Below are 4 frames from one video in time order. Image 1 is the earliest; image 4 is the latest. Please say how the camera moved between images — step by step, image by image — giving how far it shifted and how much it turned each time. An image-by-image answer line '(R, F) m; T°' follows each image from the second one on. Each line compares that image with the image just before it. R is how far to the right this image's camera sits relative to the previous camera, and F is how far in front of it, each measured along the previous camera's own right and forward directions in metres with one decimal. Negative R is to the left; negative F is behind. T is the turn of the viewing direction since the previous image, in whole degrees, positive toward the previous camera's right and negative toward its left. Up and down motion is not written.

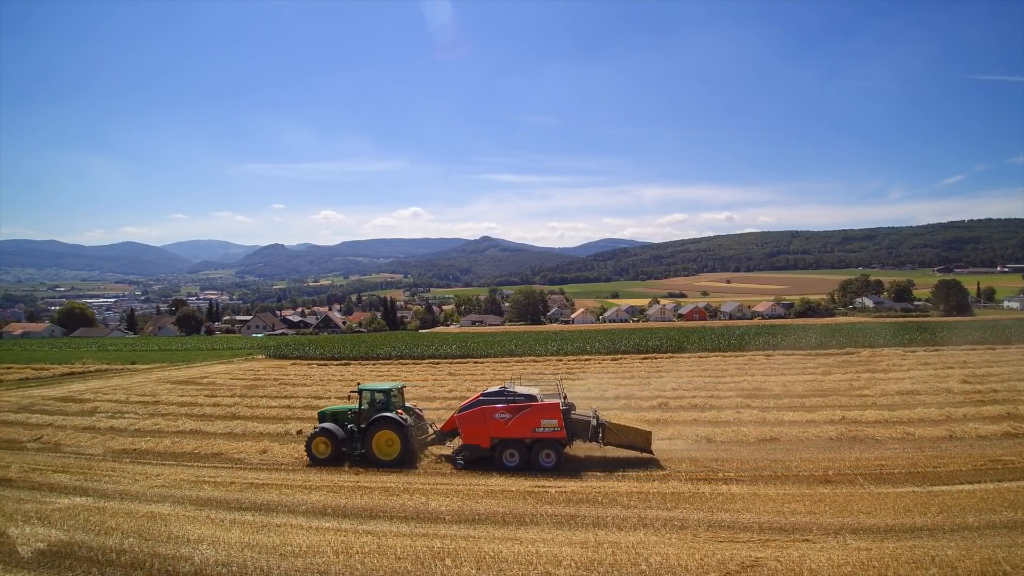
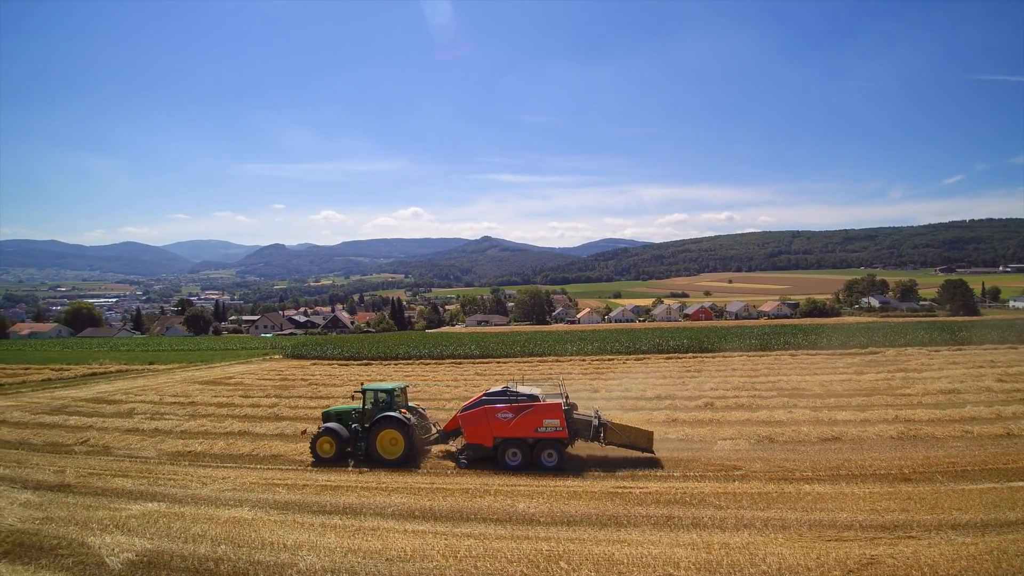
(-1.4, +0.1) m; 0°
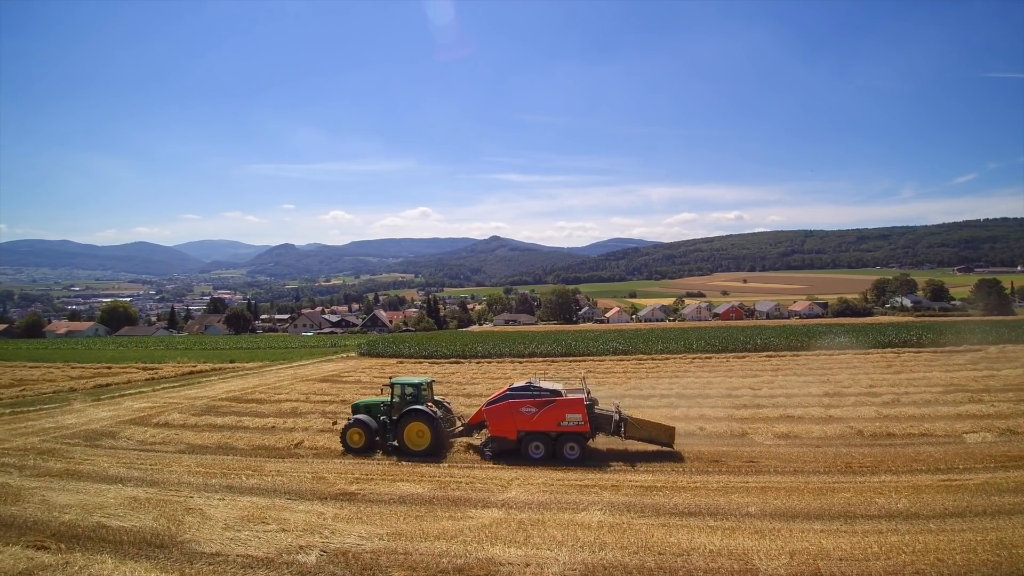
(-5.5, +0.5) m; +1°
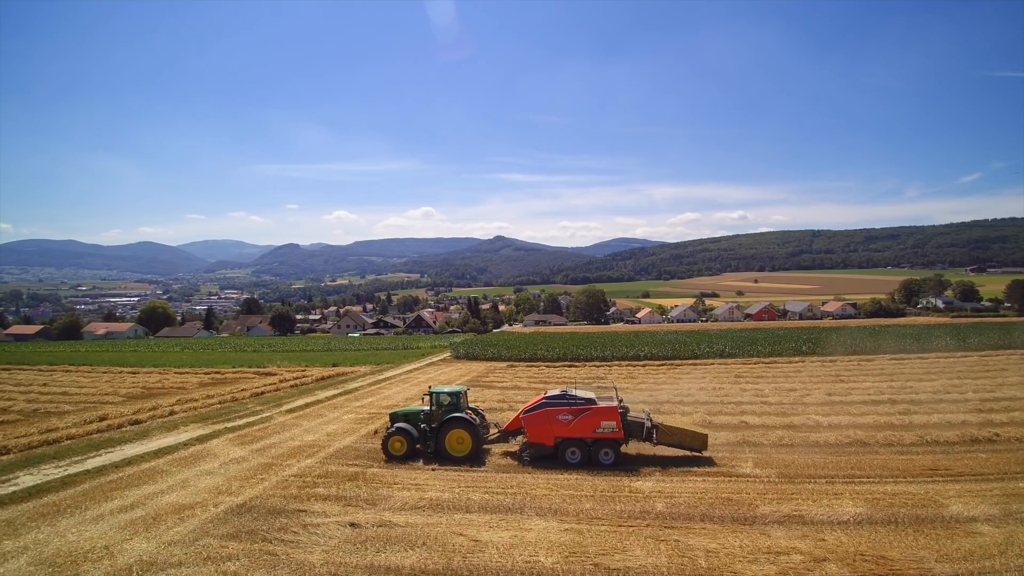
(-7.3, +0.8) m; +2°
